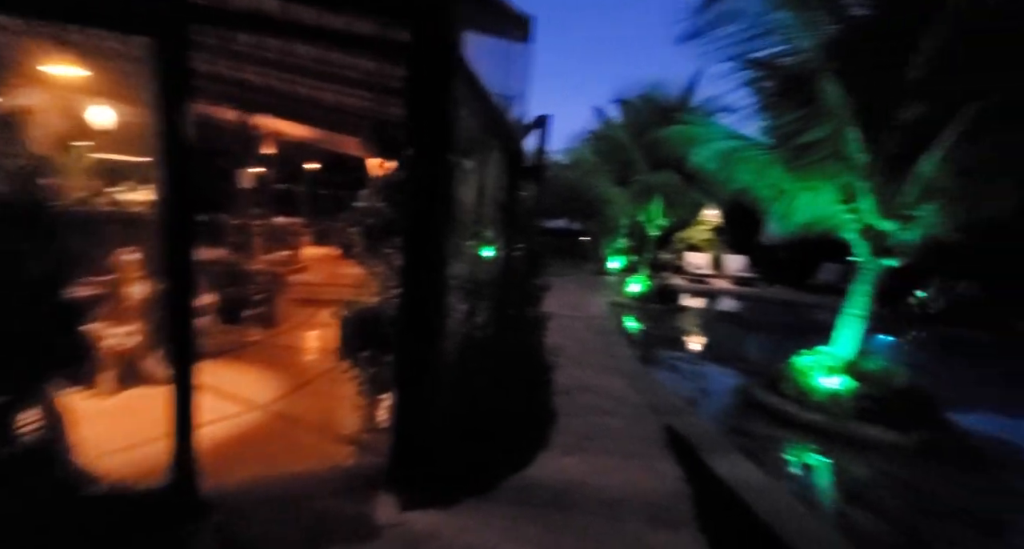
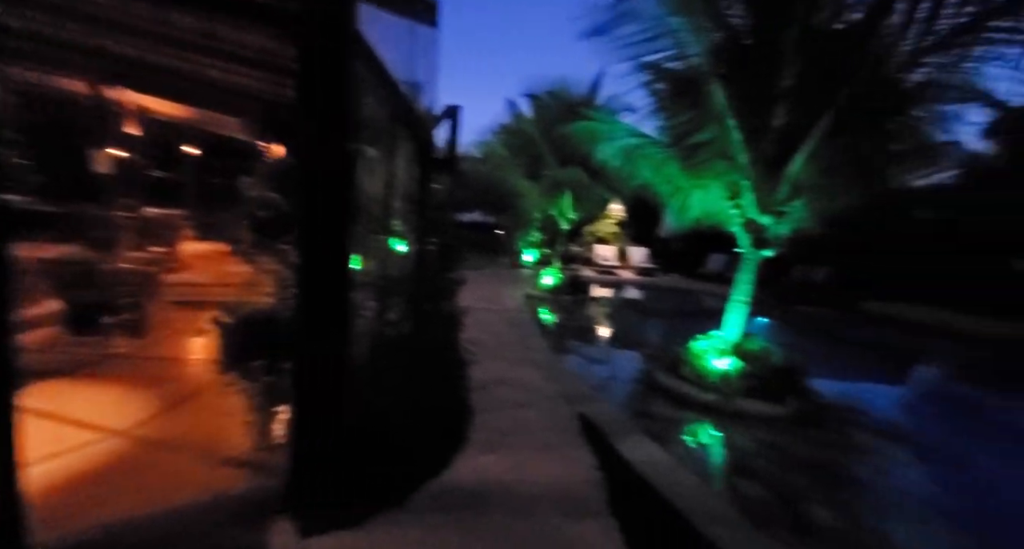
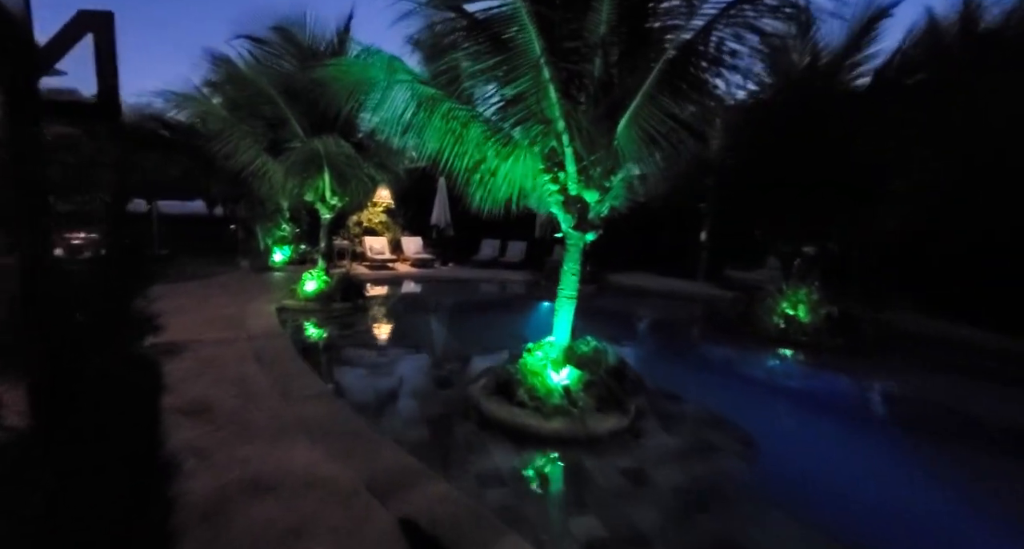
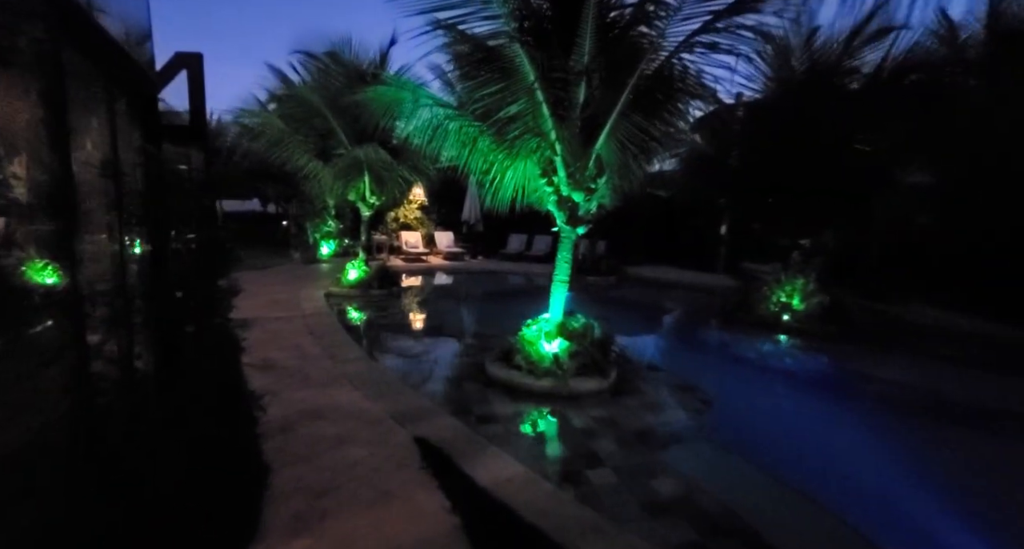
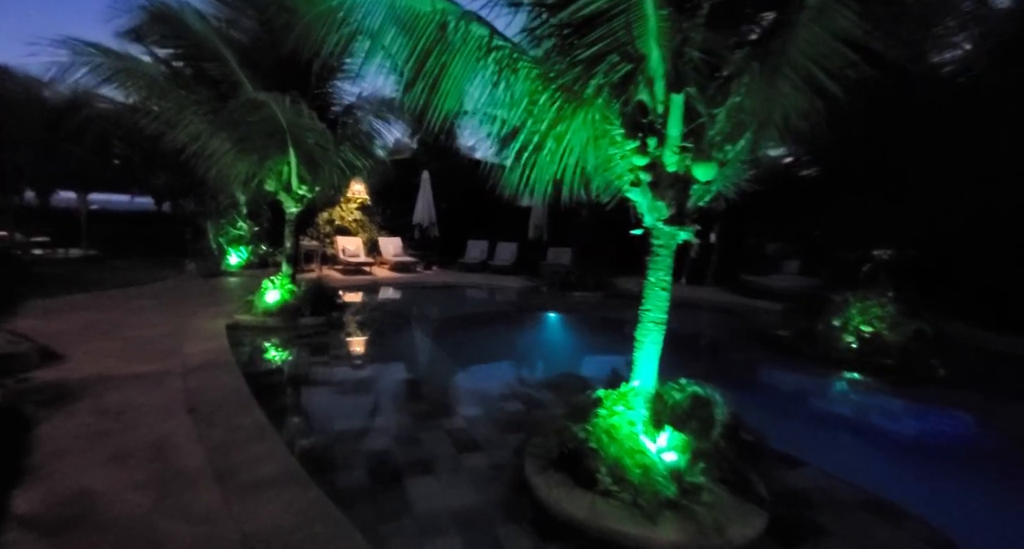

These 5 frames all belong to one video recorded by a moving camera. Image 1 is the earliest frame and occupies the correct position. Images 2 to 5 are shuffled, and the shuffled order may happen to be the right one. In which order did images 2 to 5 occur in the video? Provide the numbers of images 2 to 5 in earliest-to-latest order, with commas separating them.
2, 4, 3, 5
